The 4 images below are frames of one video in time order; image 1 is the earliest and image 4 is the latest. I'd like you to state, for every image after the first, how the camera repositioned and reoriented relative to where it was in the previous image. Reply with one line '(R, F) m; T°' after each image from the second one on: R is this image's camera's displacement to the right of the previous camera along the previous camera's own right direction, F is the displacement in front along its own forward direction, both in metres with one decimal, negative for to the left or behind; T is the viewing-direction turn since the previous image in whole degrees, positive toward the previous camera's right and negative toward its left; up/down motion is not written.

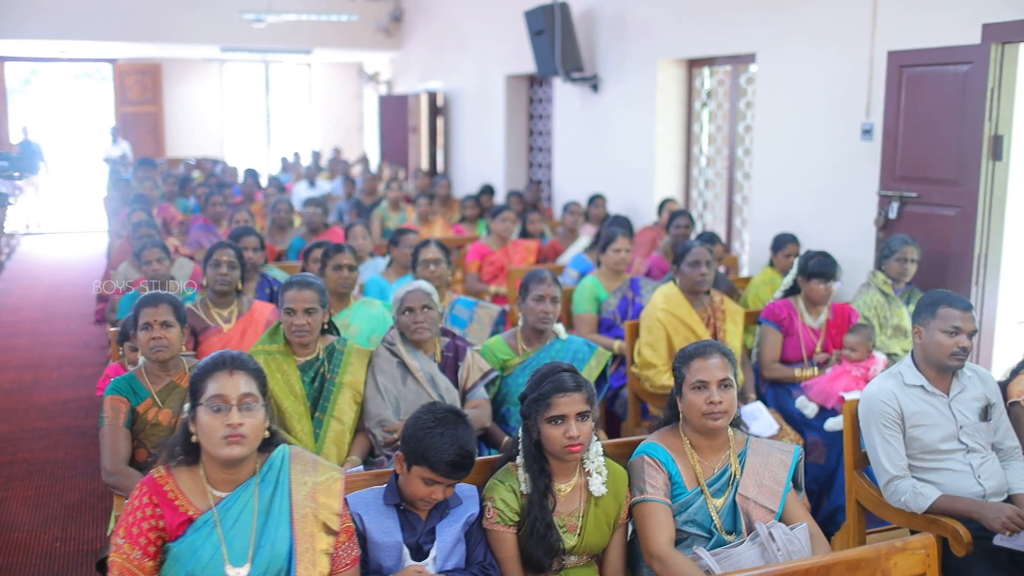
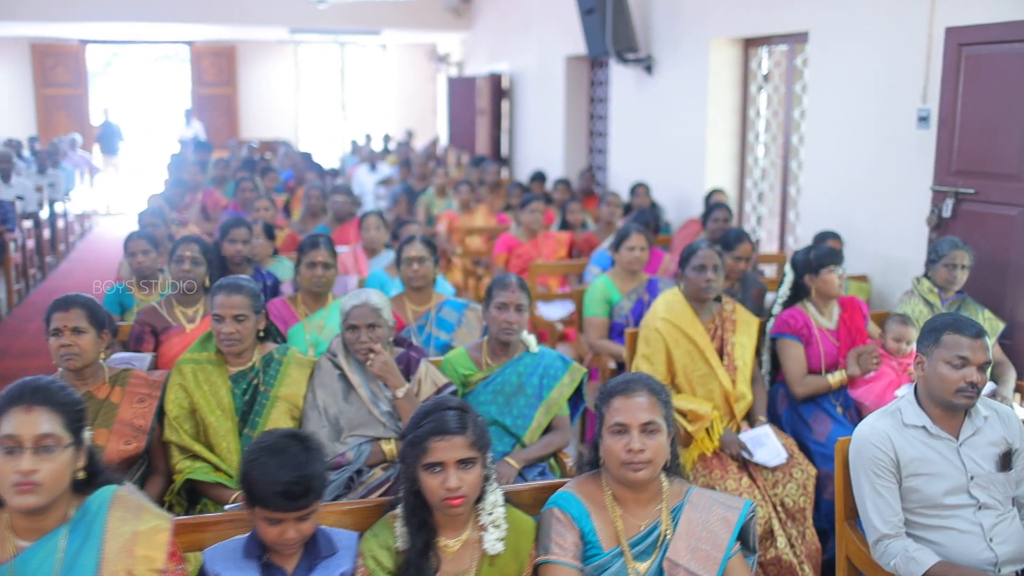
(+0.4, +0.4) m; -6°
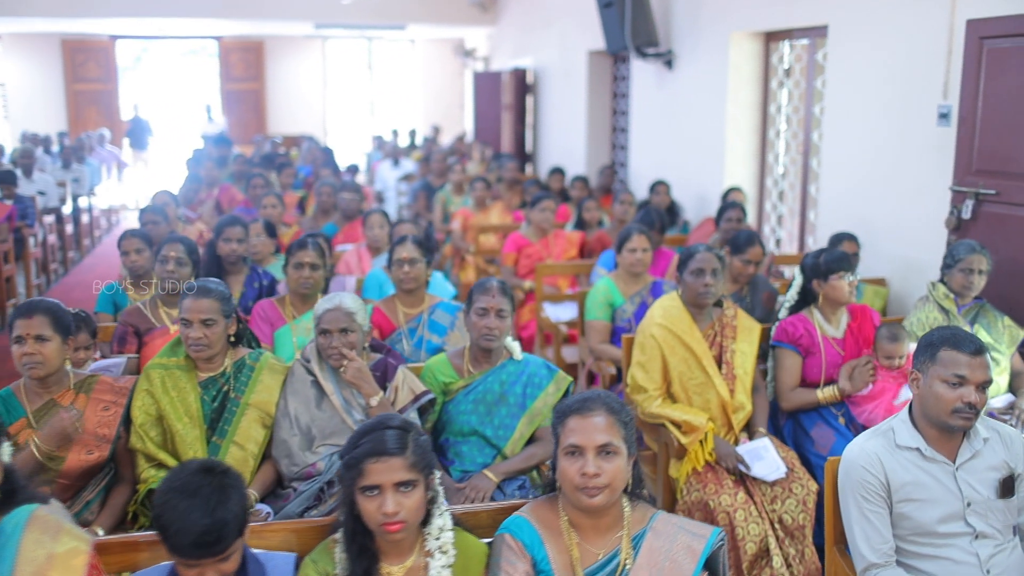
(+0.2, +0.1) m; -2°
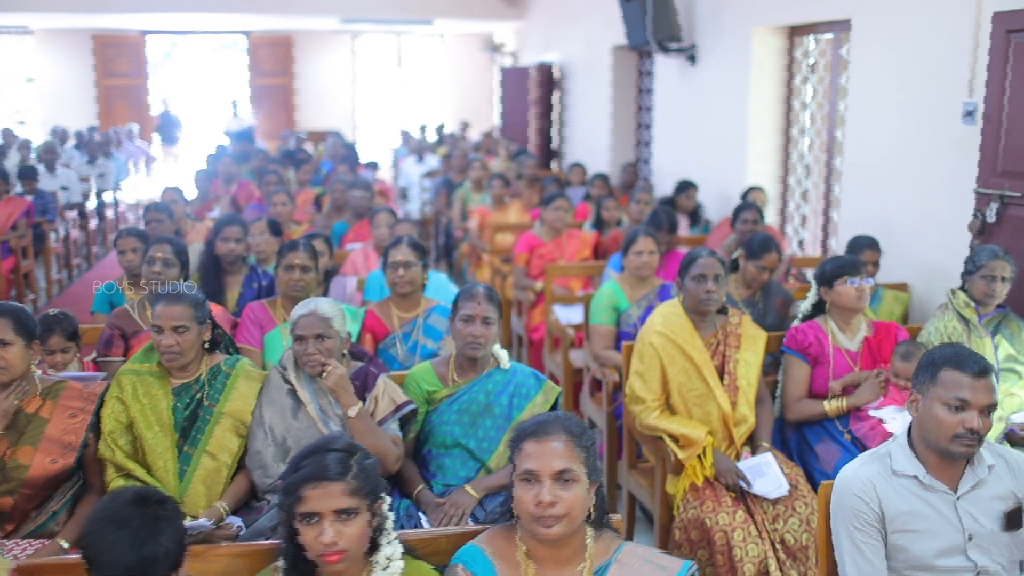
(+0.1, +0.1) m; -2°
